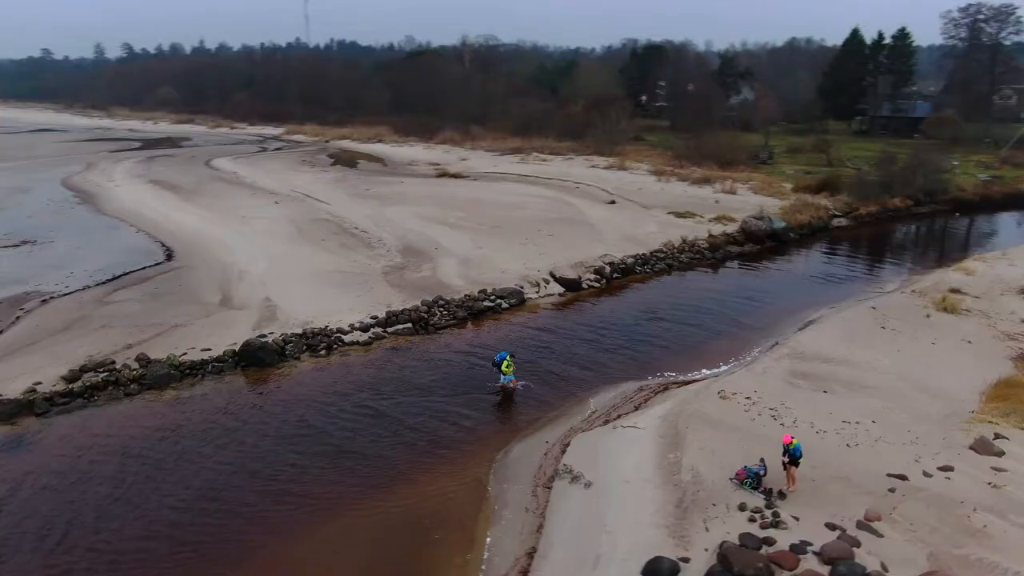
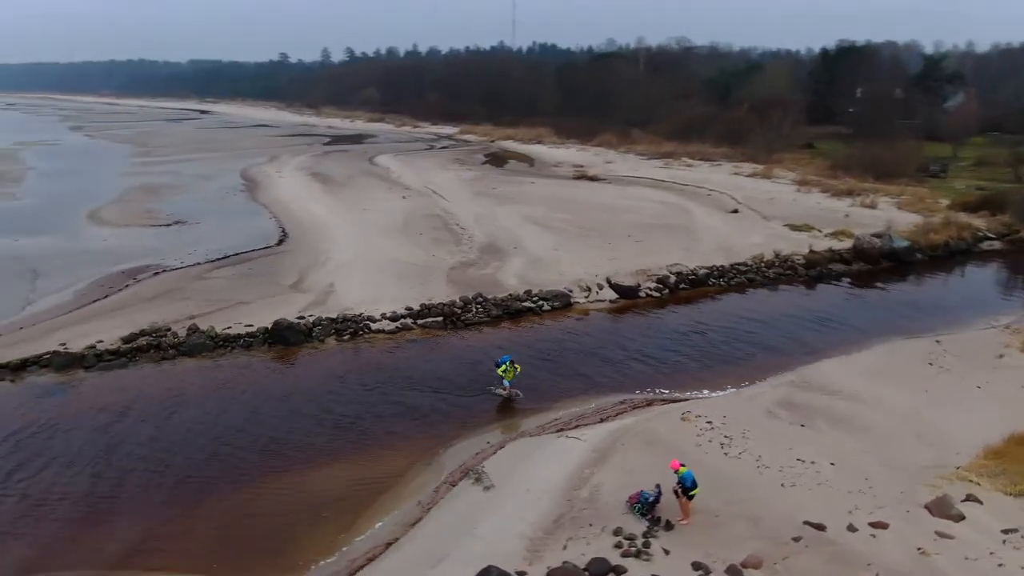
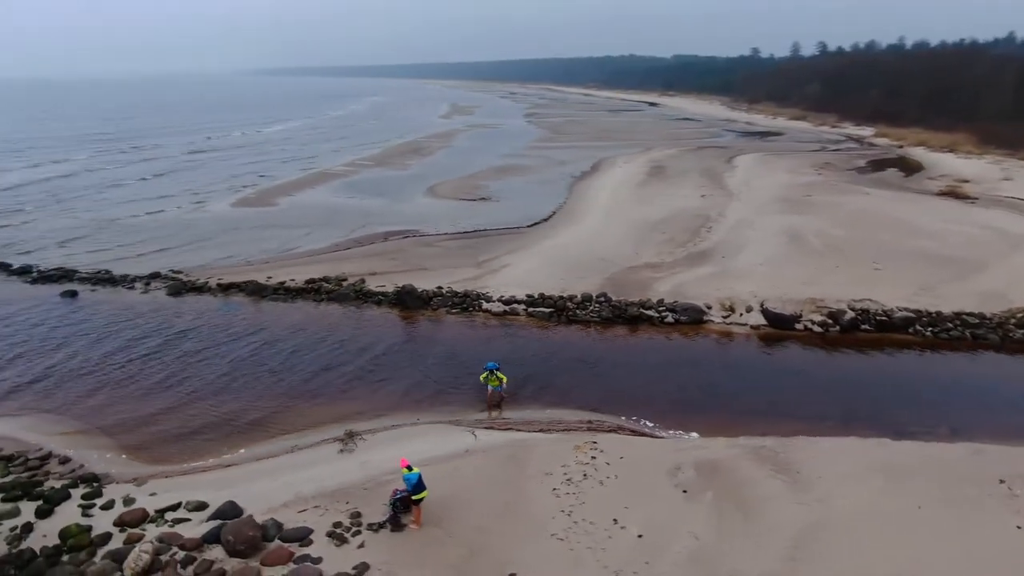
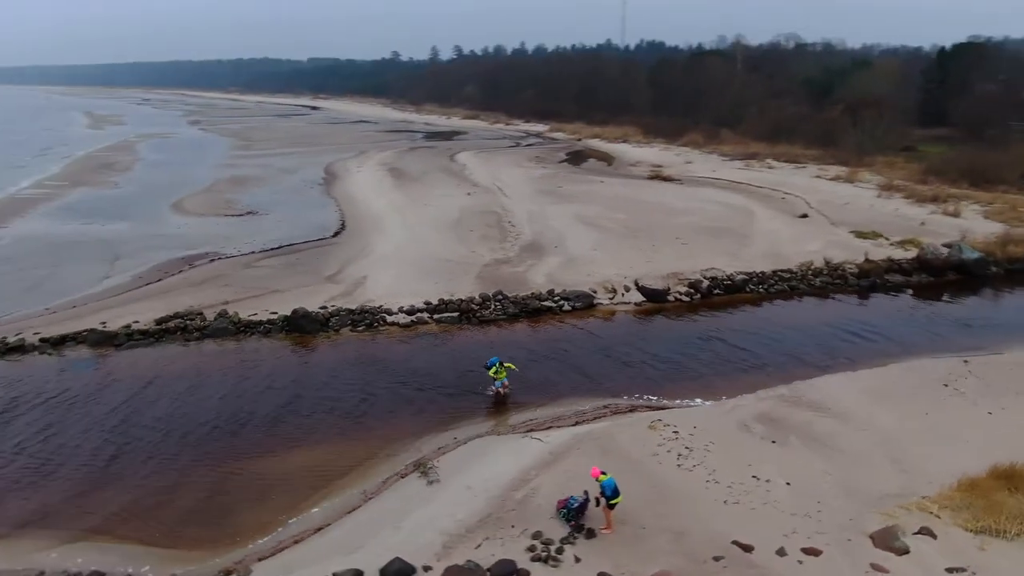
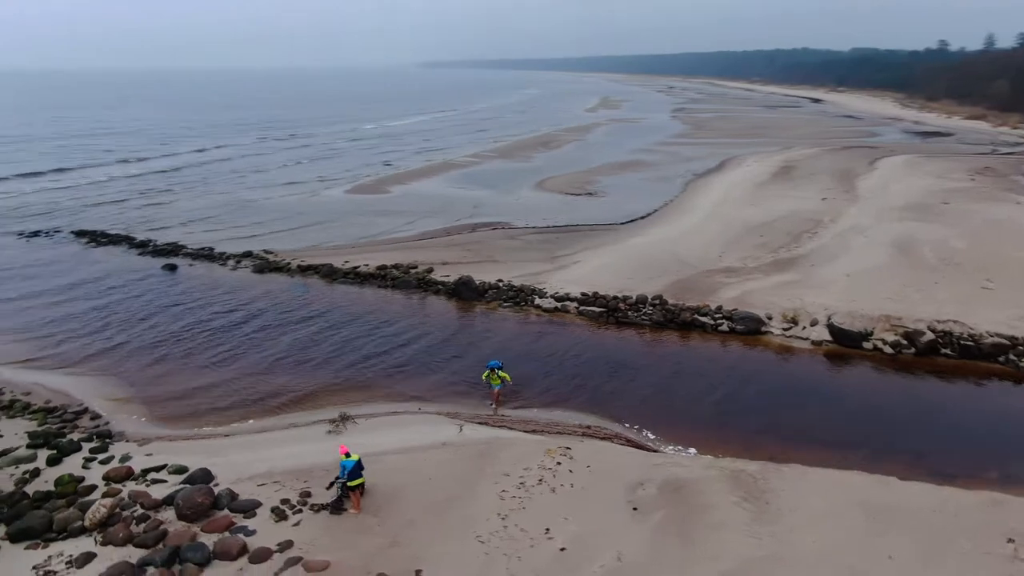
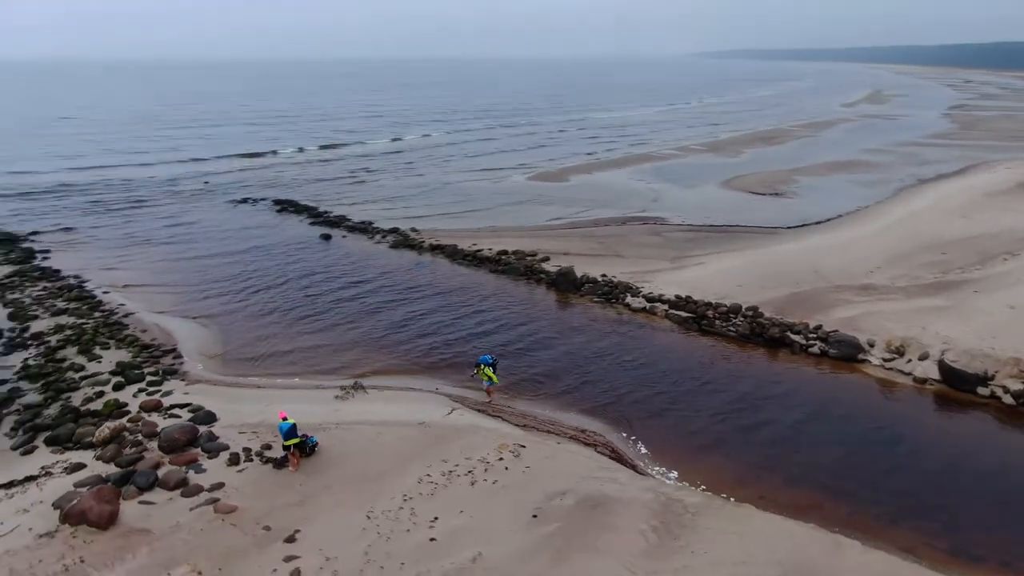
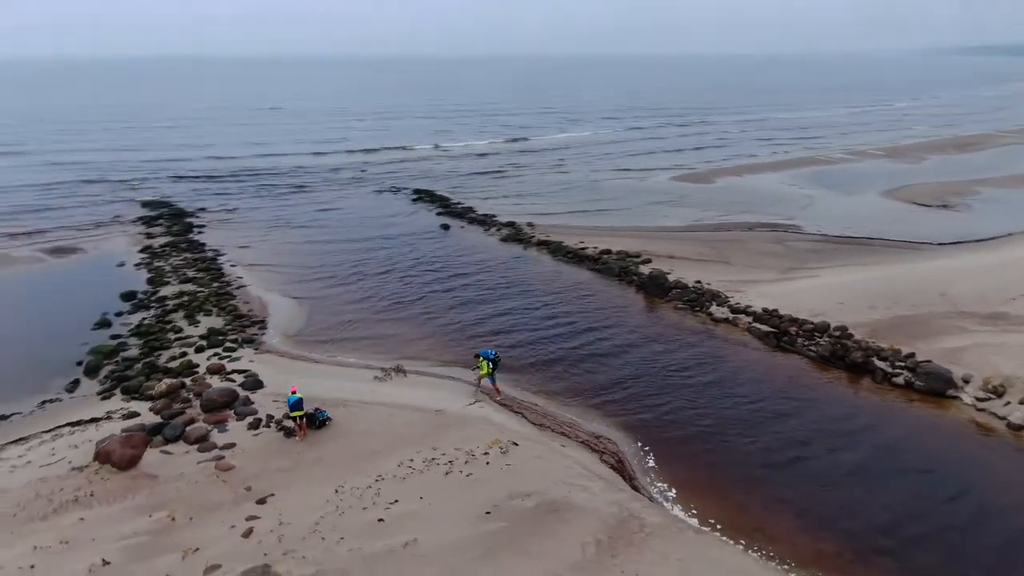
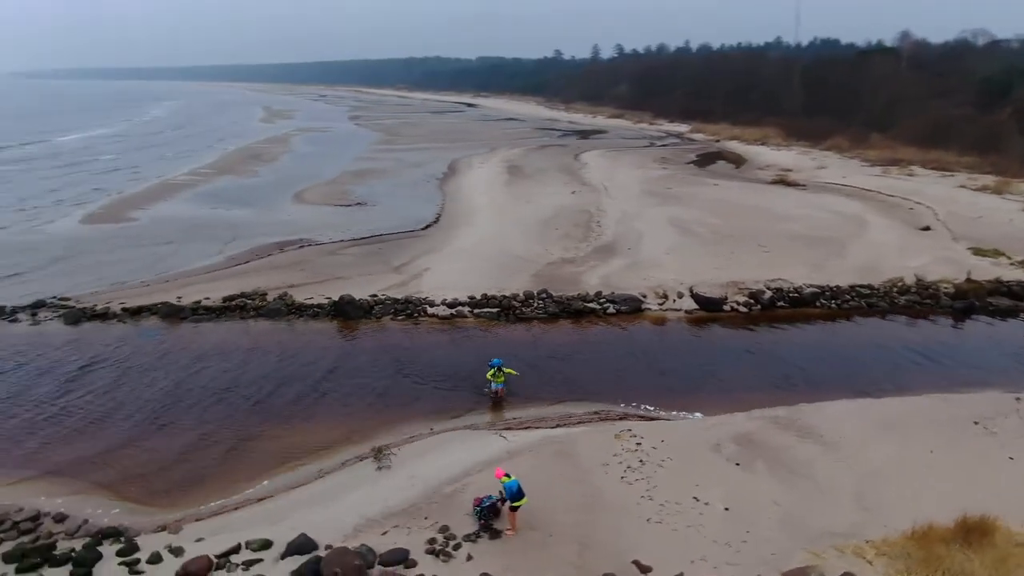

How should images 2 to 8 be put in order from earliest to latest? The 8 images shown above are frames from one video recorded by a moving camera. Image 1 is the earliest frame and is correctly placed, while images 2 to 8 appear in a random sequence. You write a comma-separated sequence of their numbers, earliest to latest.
2, 4, 8, 3, 5, 6, 7
